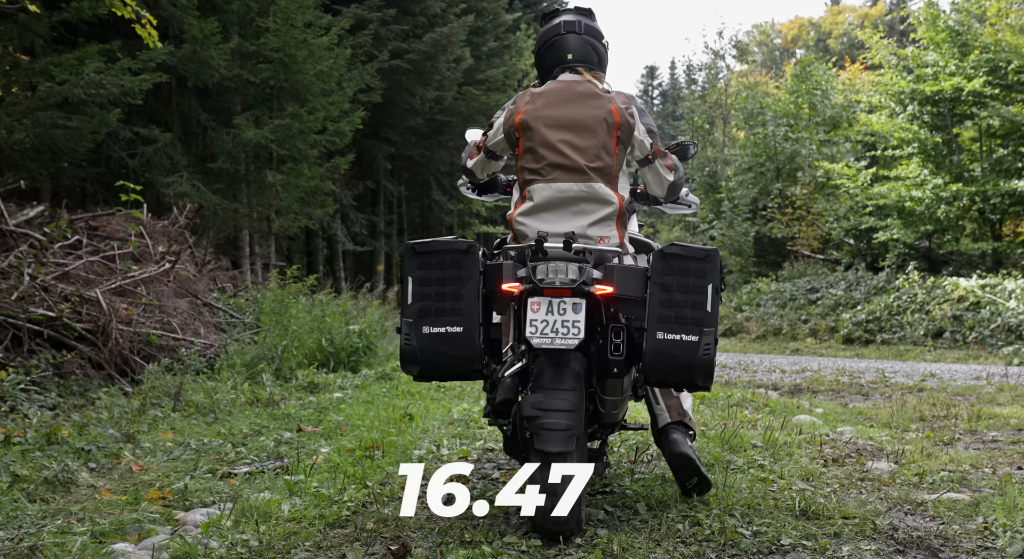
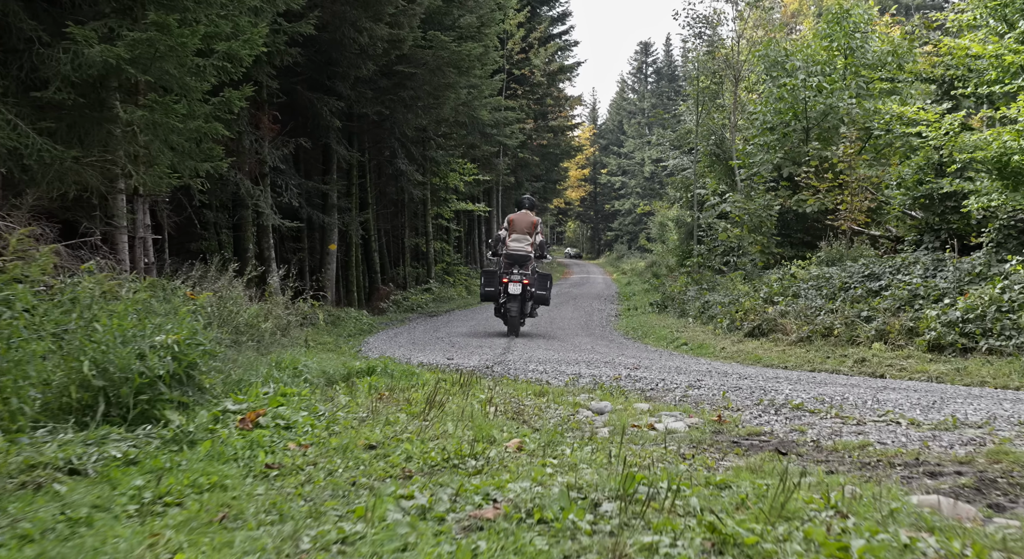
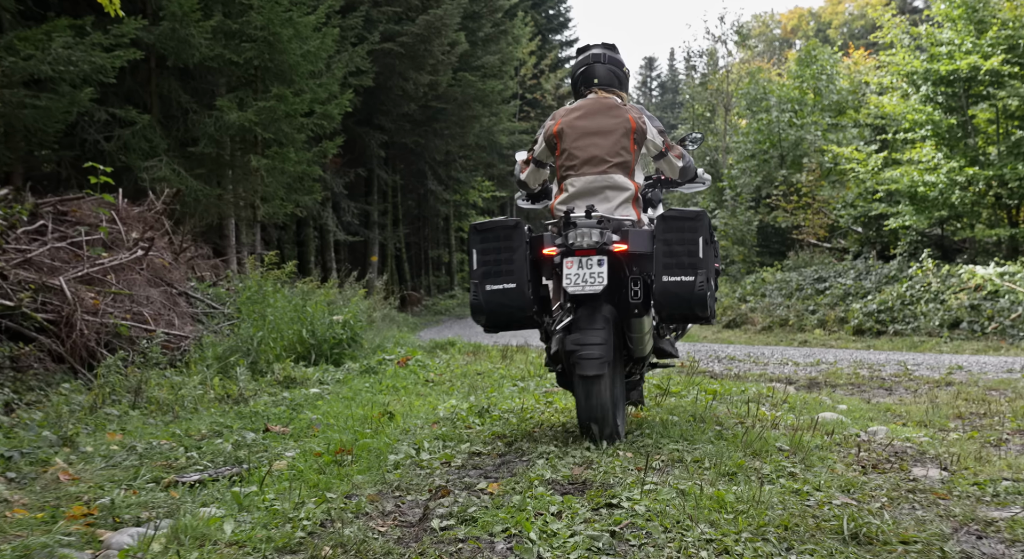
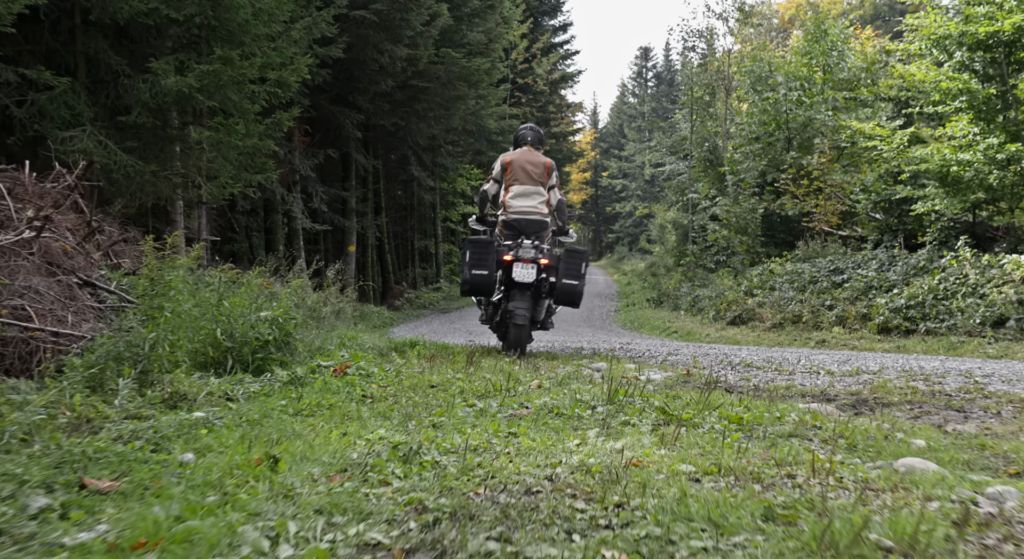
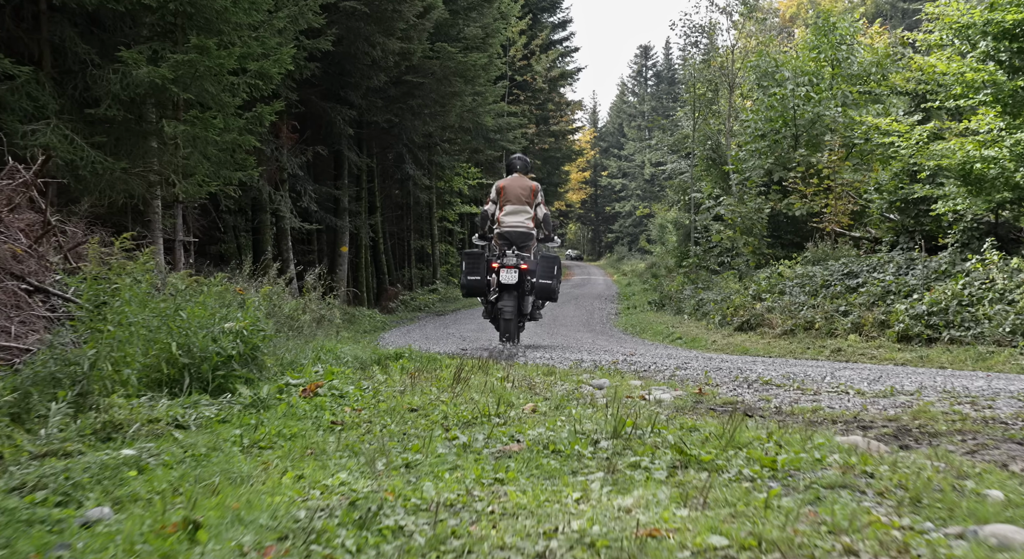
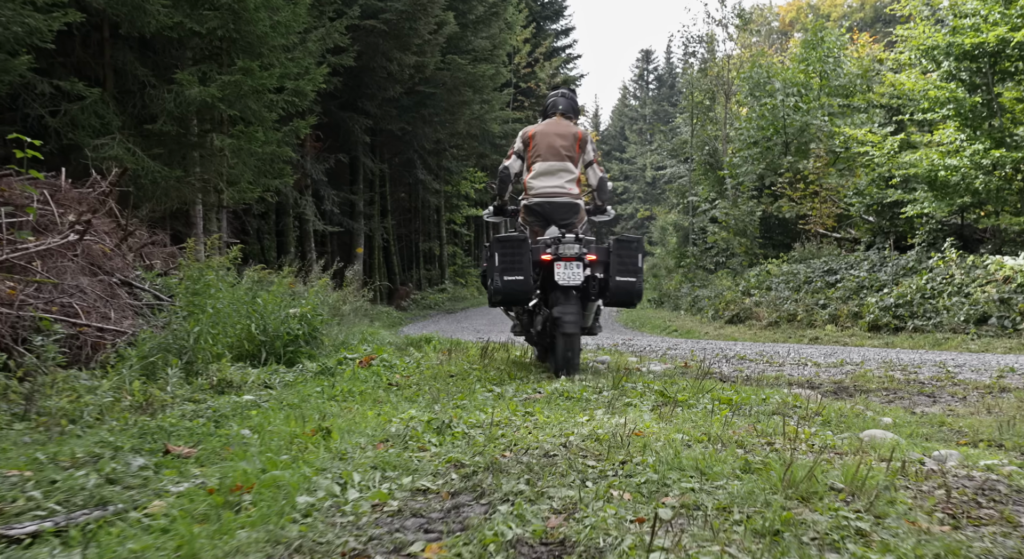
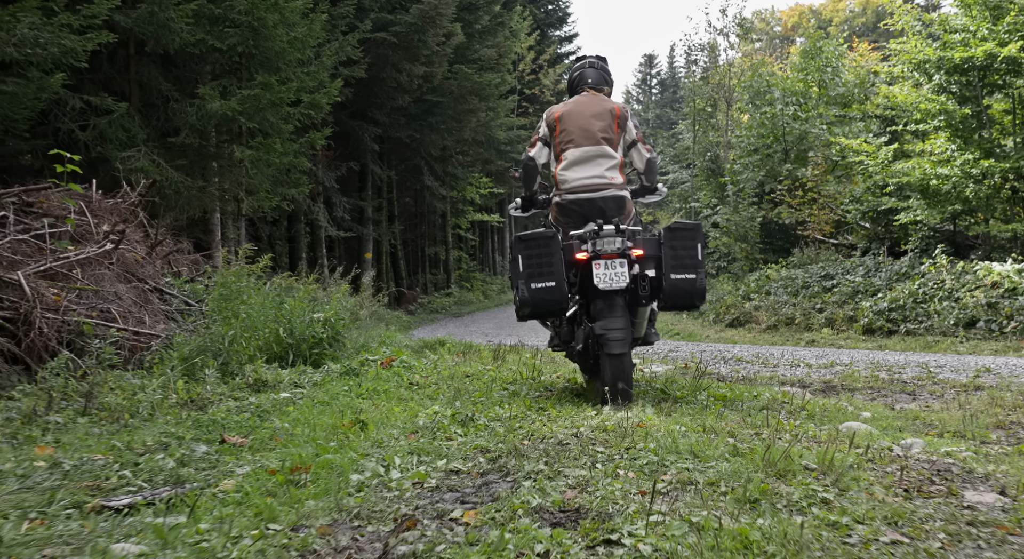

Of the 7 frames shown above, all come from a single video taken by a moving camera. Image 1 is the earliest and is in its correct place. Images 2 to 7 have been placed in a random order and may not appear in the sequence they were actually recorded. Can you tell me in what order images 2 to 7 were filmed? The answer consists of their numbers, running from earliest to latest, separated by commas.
3, 7, 6, 4, 5, 2
